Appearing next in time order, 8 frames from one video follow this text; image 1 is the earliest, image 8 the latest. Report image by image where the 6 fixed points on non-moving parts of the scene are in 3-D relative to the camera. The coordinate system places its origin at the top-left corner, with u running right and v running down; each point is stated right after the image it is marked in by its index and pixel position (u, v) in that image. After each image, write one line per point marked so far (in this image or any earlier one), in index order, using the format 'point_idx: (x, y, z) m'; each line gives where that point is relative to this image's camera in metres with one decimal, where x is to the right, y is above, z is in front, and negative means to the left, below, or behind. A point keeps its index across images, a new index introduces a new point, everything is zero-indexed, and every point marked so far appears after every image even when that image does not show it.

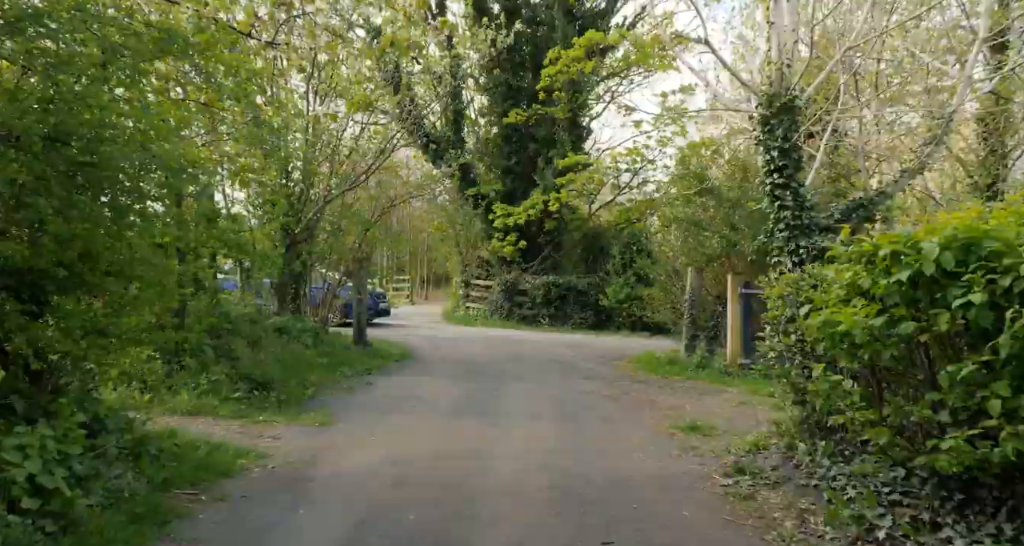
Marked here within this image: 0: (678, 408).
0: (+2.0, -1.6, +8.9) m
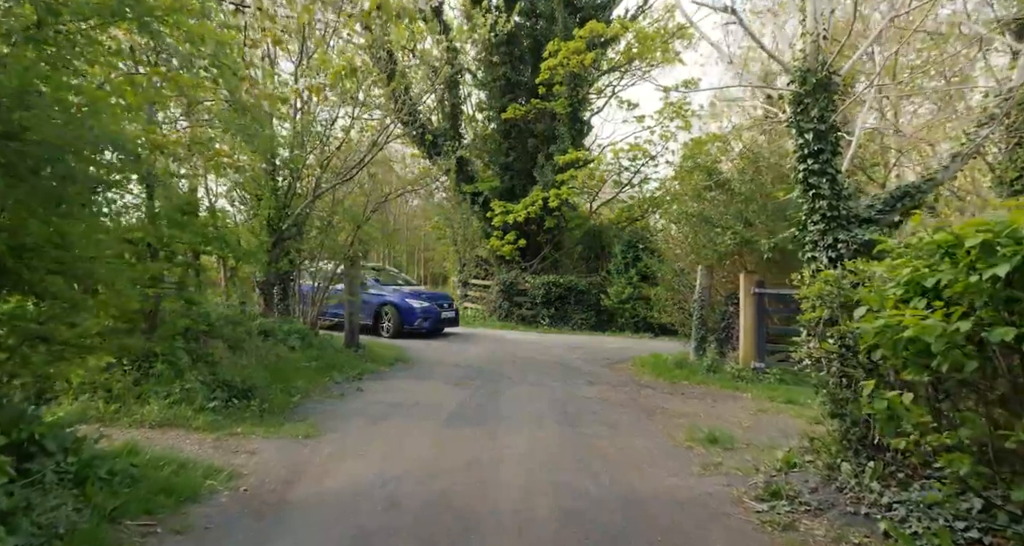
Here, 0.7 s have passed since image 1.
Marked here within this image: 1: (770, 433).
0: (+2.0, -1.6, +8.3) m
1: (+2.6, -1.6, +7.2) m
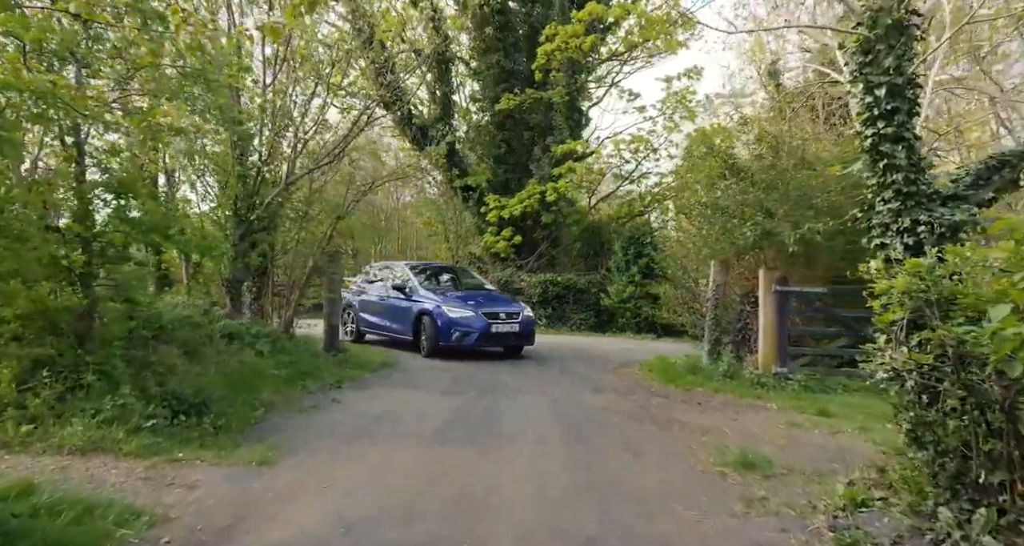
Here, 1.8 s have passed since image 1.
0: (+2.0, -1.6, +7.2) m
1: (+2.5, -1.6, +6.1) m
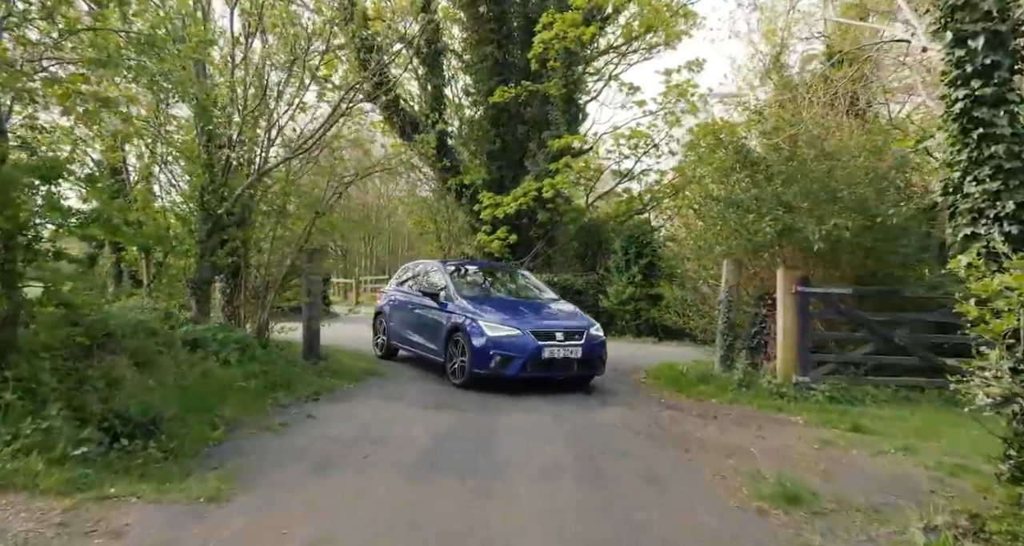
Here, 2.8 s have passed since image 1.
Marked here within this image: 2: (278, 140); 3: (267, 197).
0: (+2.0, -1.5, +6.3) m
1: (+2.5, -1.6, +5.2) m
2: (-3.0, +1.7, +9.4) m
3: (-3.2, +1.0, +9.4) m
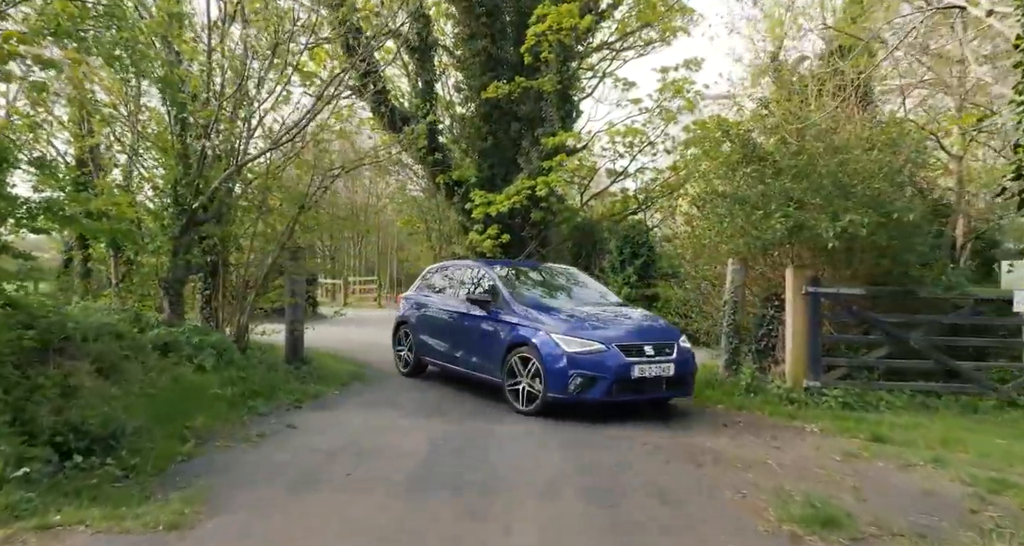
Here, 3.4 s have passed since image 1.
0: (+2.0, -1.5, +5.8) m
1: (+2.5, -1.6, +4.7) m
2: (-3.1, +1.7, +8.9) m
3: (-3.2, +1.0, +8.8) m
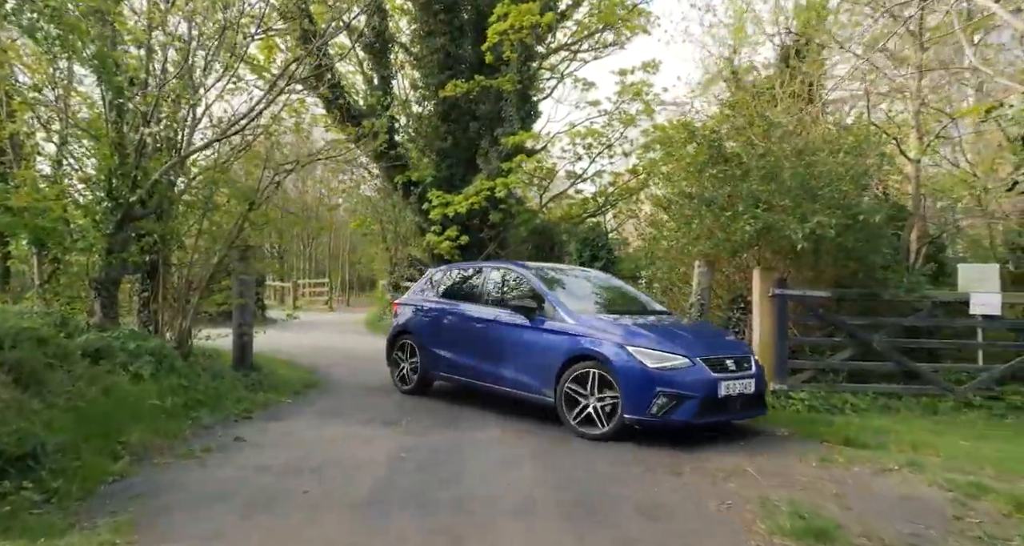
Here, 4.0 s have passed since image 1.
0: (+1.7, -1.5, +5.5) m
1: (+2.4, -1.6, +4.5) m
2: (-3.5, +1.7, +8.3) m
3: (-3.6, +1.0, +8.2) m
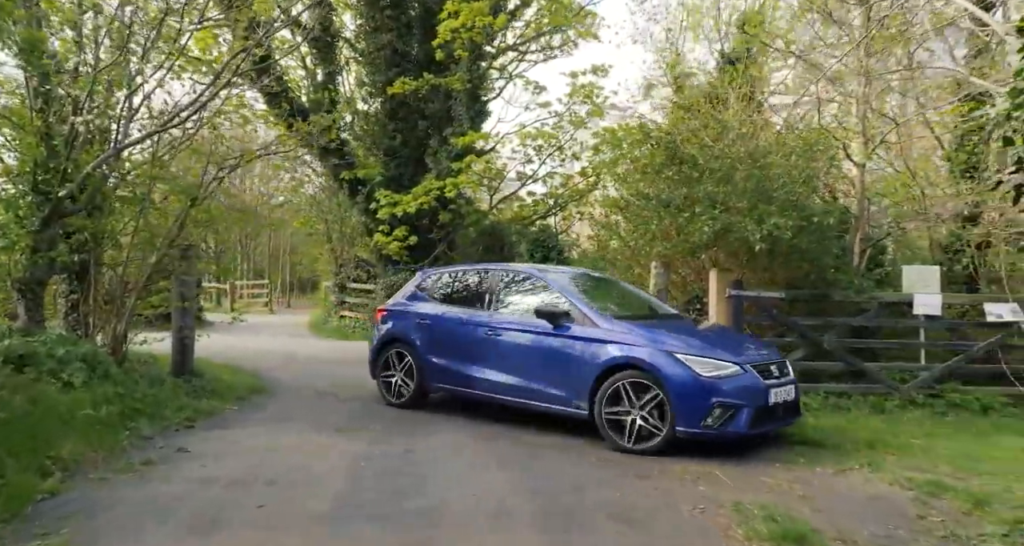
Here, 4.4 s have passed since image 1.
0: (+1.5, -1.5, +5.5) m
1: (+2.2, -1.6, +4.5) m
2: (-4.0, +1.7, +7.8) m
3: (-4.1, +1.0, +7.7) m
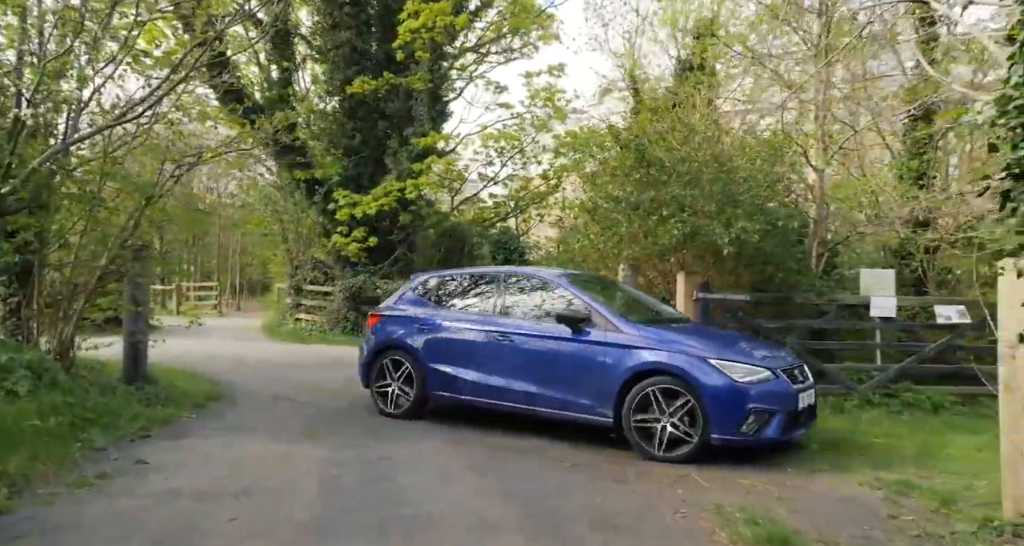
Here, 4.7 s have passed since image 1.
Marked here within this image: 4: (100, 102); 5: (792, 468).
0: (+1.3, -1.6, +5.4) m
1: (+2.0, -1.6, +4.5) m
2: (-4.3, +1.7, +7.4) m
3: (-4.4, +1.0, +7.3) m
4: (-4.3, +1.8, +7.5) m
5: (+2.3, -1.6, +6.1) m
